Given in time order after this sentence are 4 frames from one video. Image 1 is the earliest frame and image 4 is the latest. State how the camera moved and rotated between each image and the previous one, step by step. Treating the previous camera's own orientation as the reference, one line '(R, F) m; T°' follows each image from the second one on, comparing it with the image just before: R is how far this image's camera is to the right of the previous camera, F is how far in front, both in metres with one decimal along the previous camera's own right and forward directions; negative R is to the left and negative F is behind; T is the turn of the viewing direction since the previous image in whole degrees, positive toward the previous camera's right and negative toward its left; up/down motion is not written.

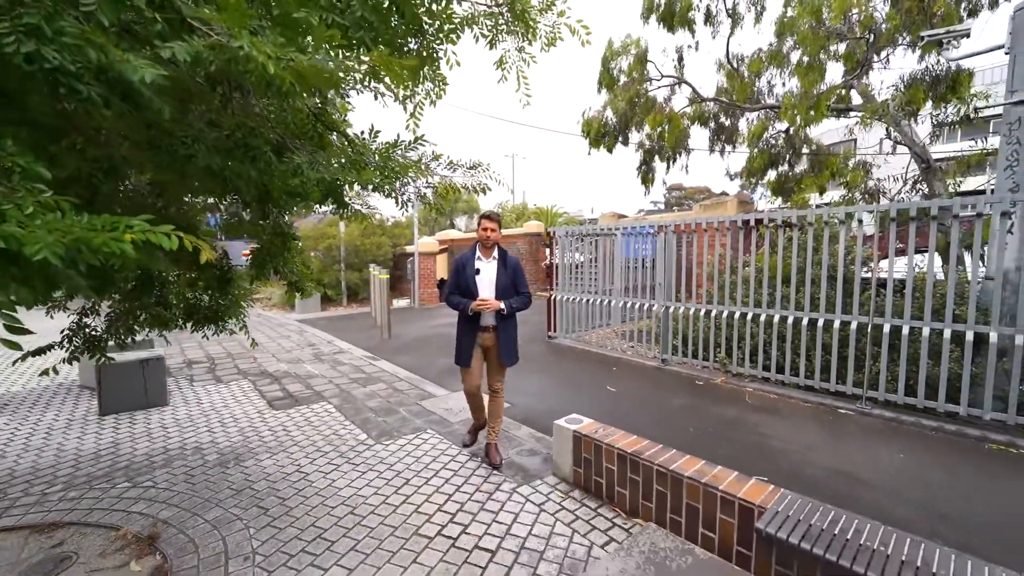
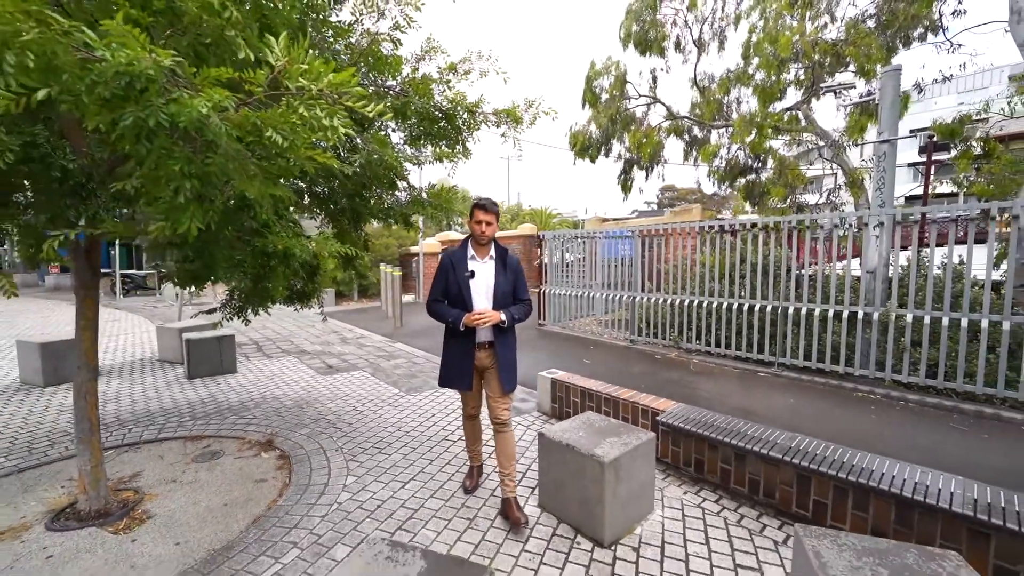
(0.0, -1.4) m; +1°
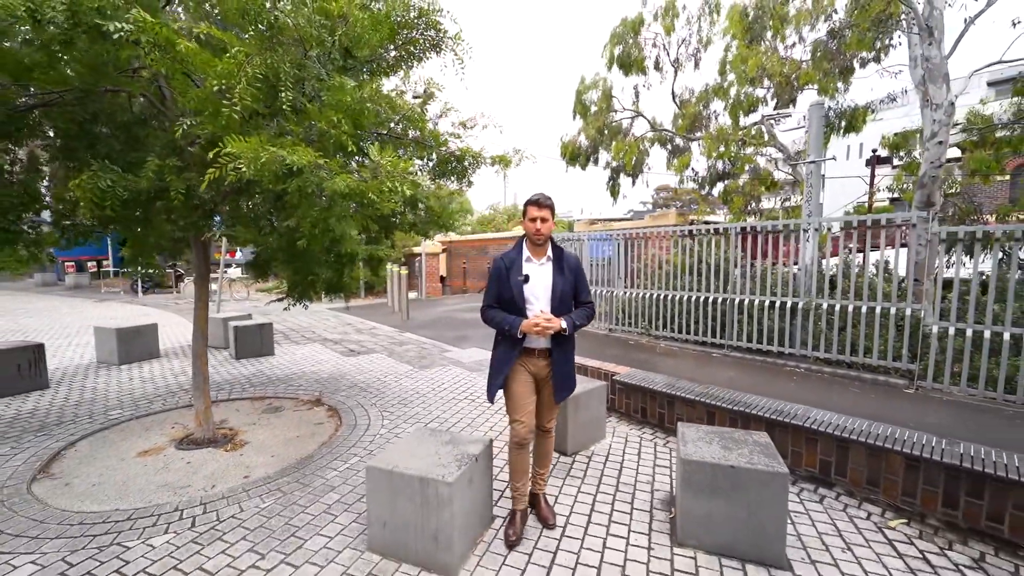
(0.0, -1.2) m; 0°
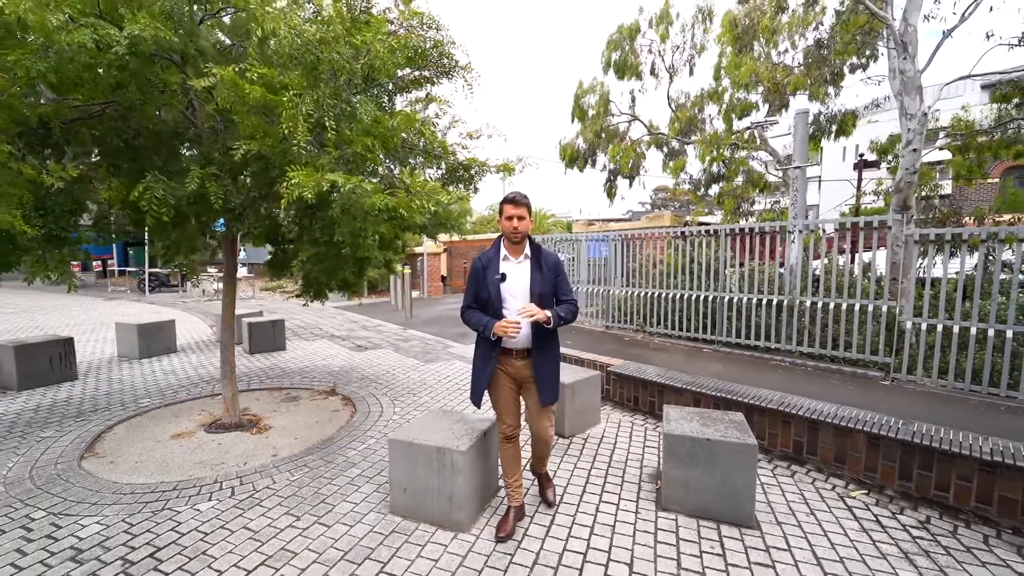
(0.0, -0.4) m; 0°
